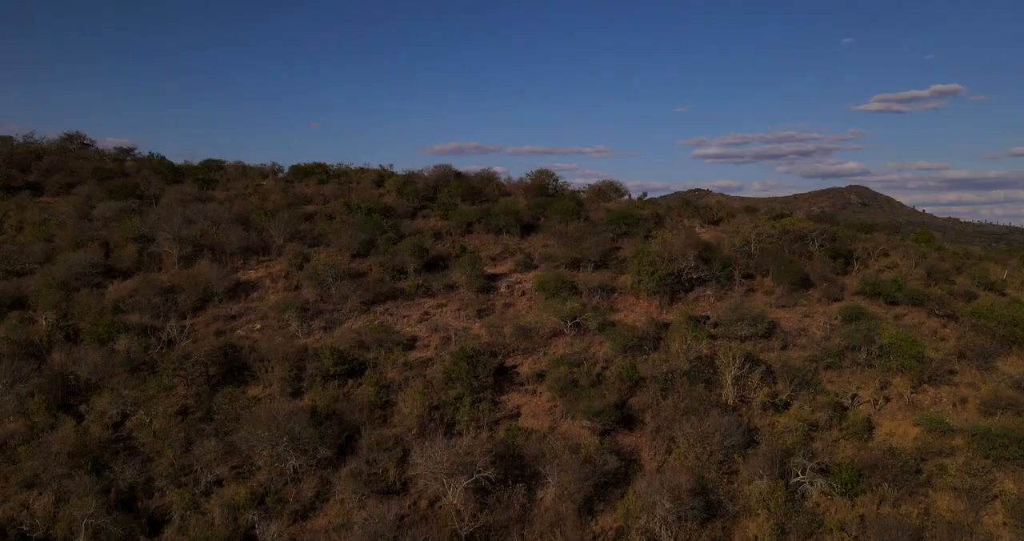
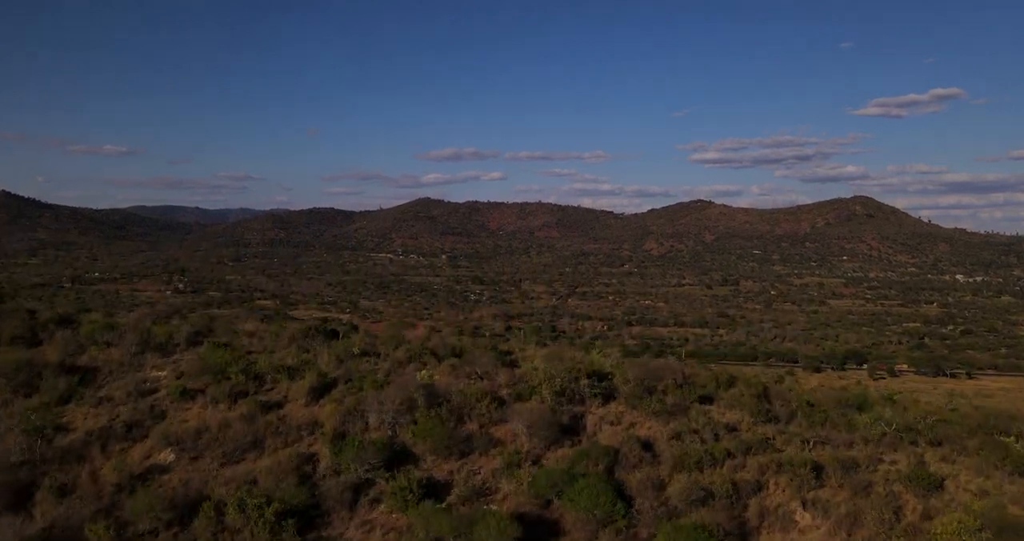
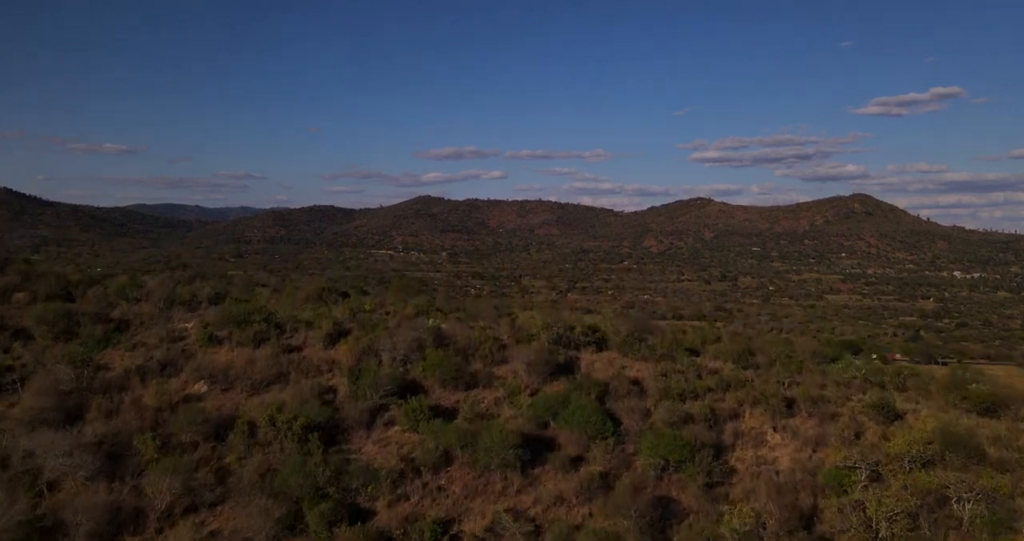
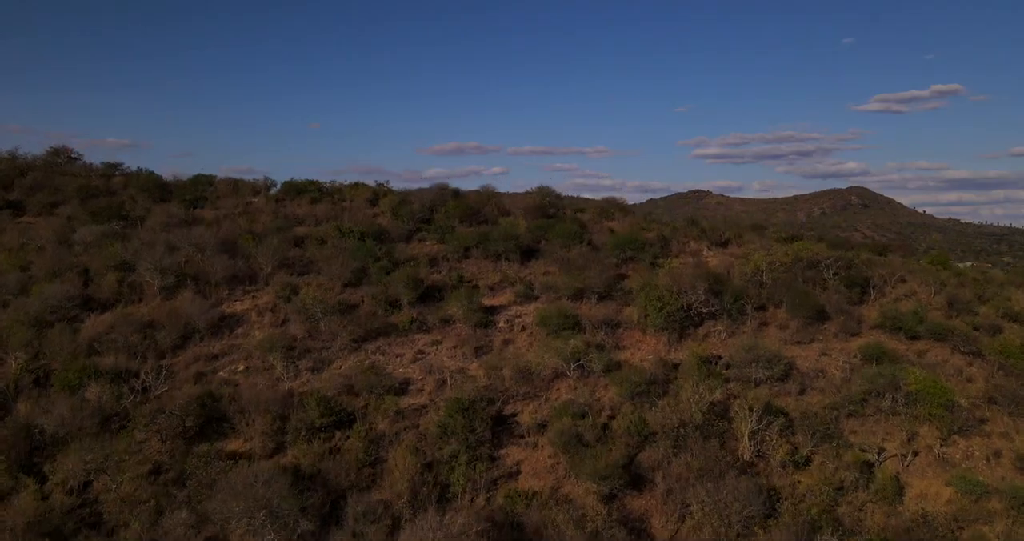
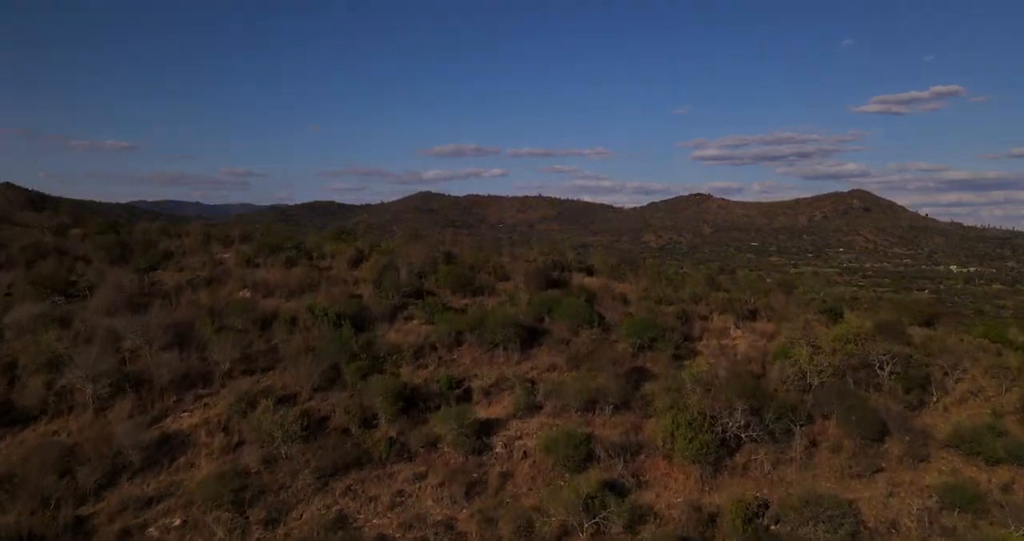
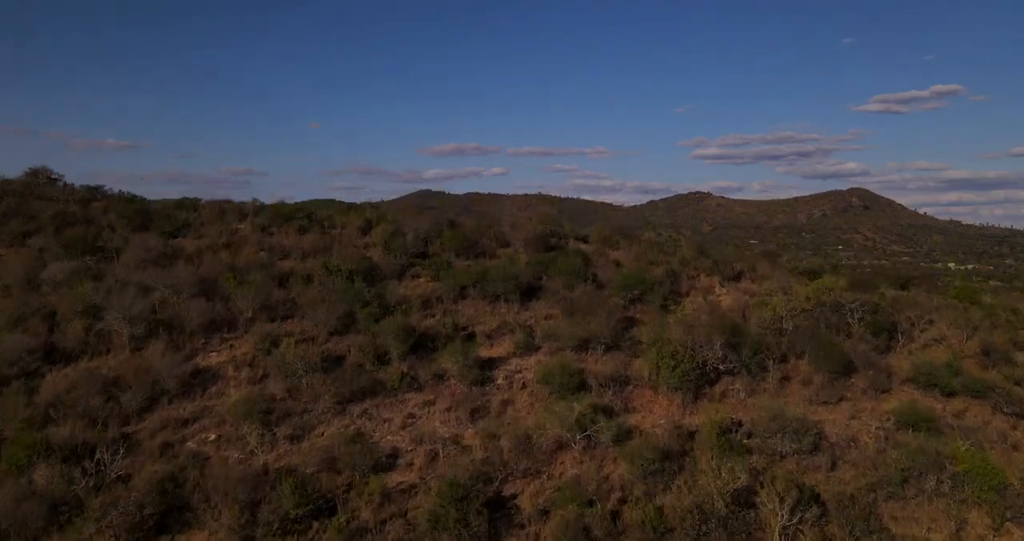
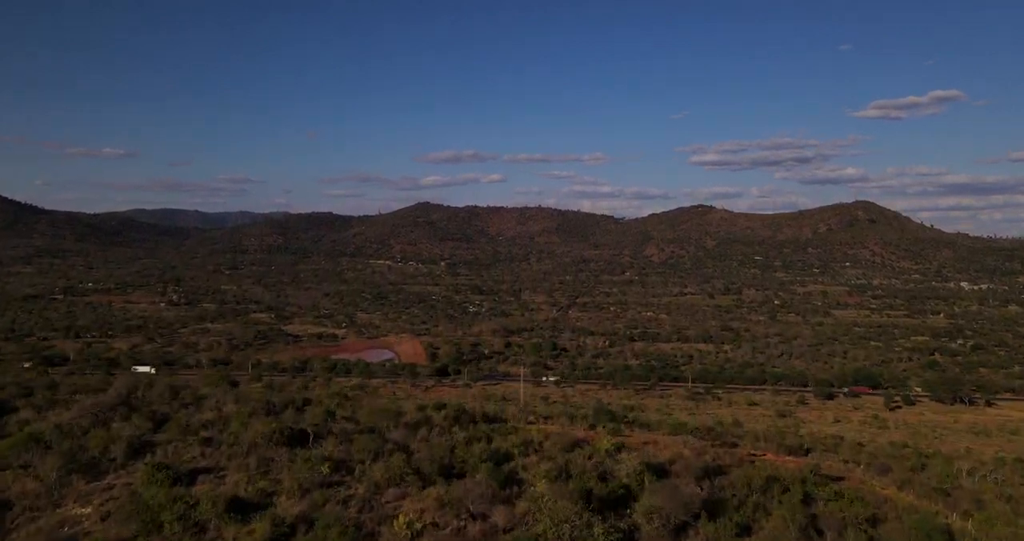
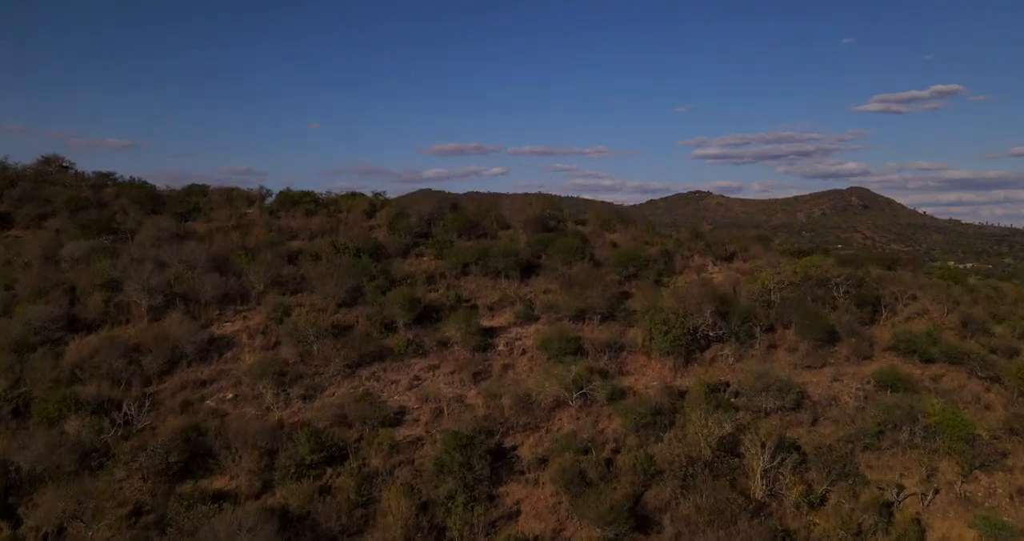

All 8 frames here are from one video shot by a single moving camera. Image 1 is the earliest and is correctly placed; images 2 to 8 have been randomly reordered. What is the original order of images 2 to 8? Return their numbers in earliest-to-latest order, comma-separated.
4, 8, 6, 5, 3, 2, 7
